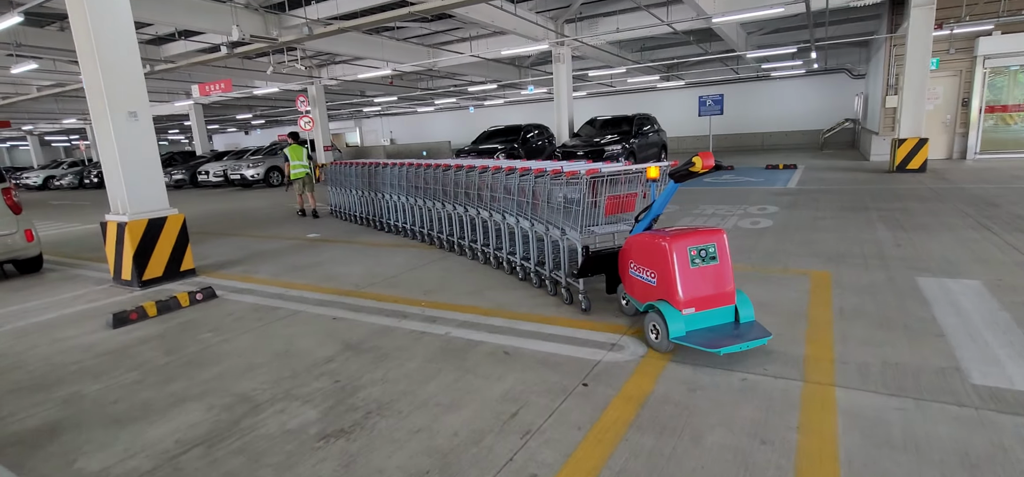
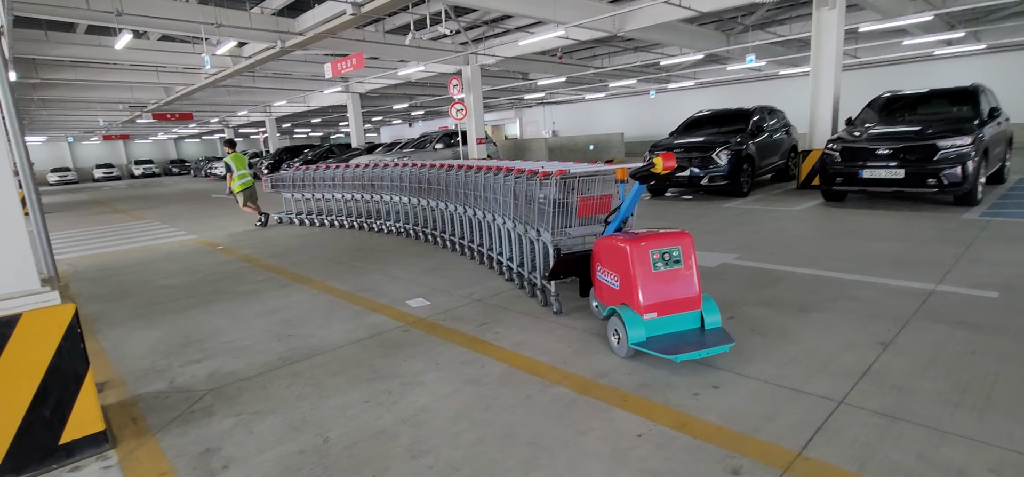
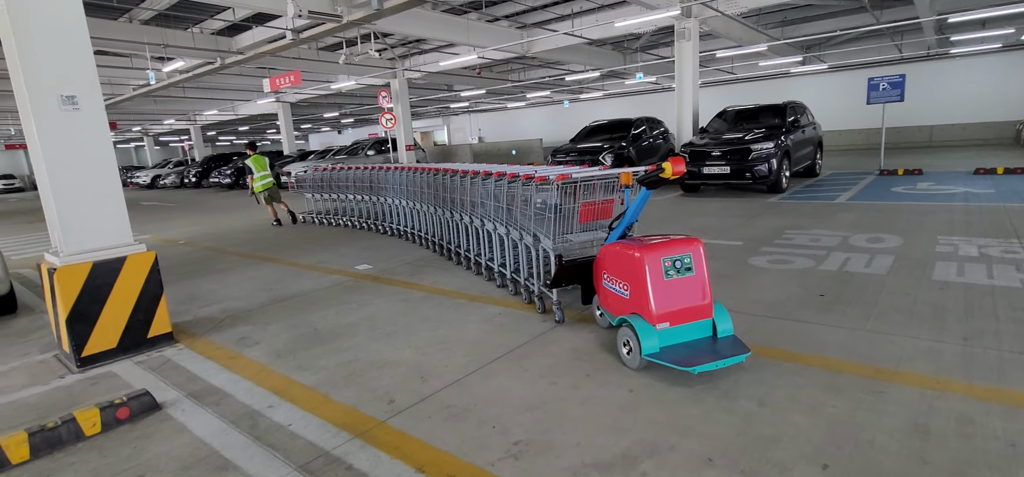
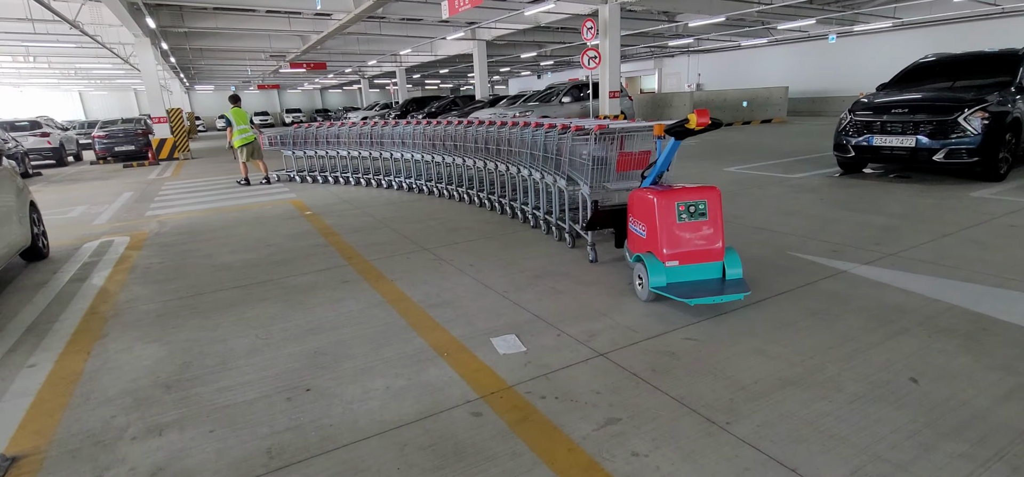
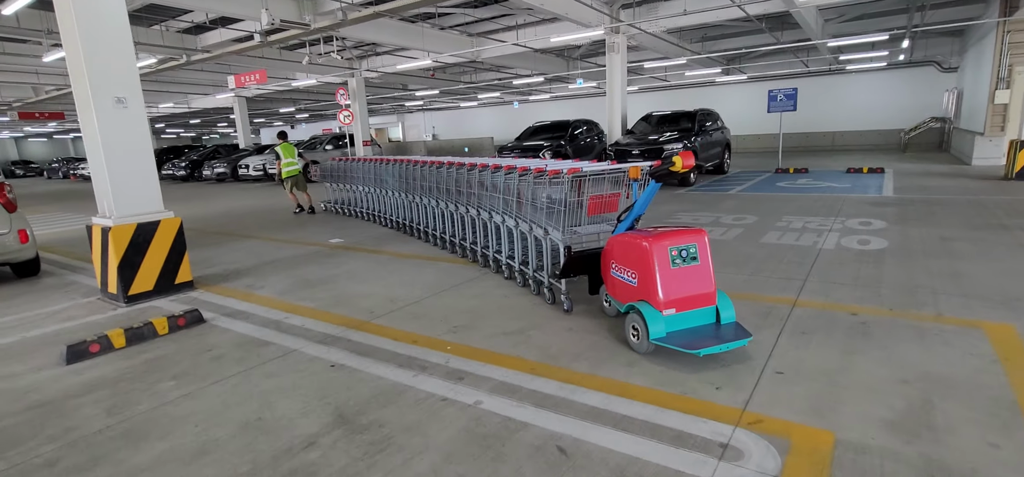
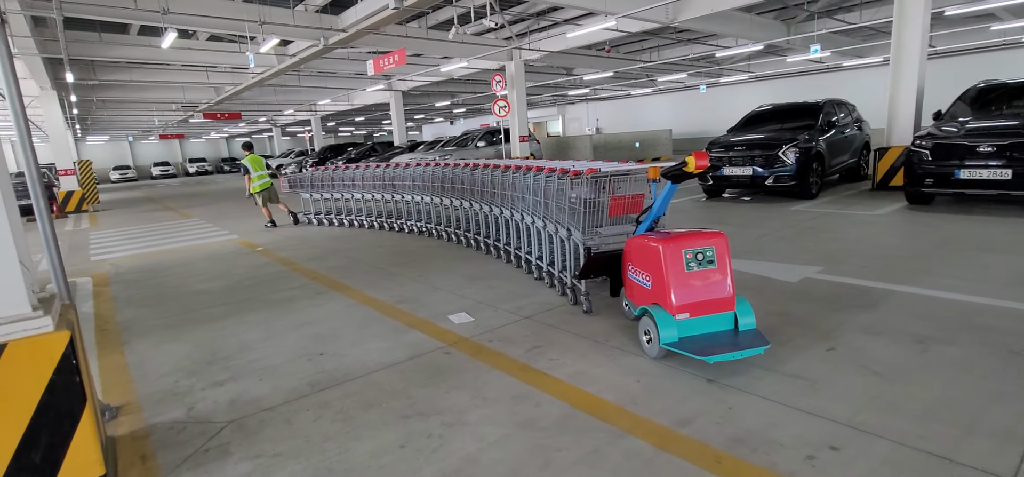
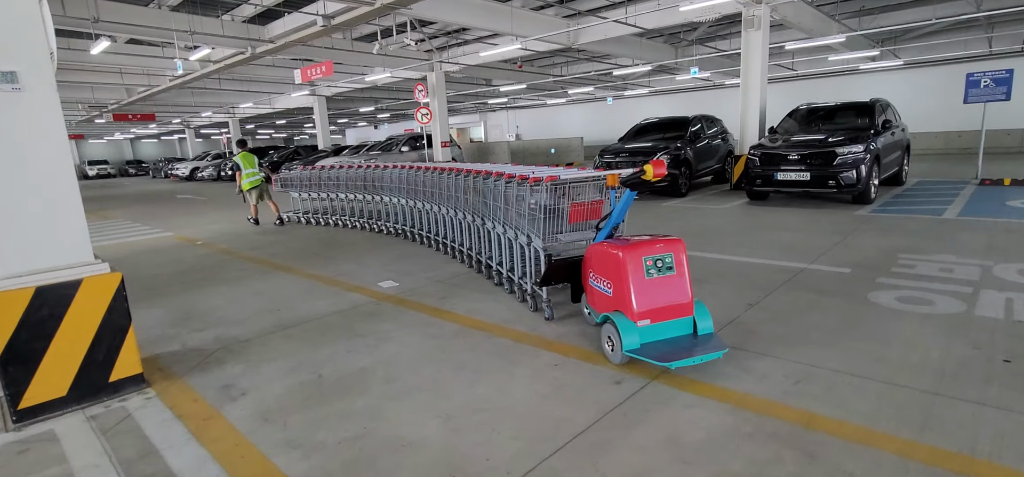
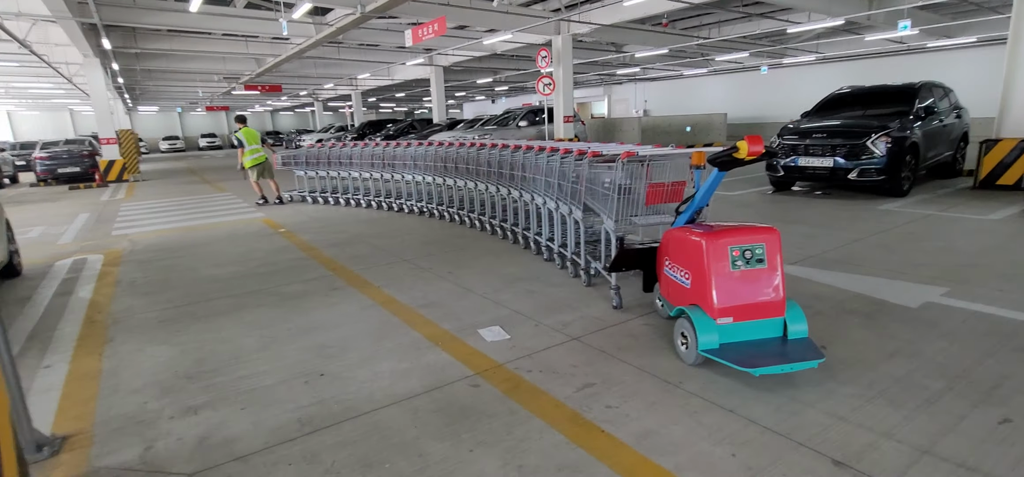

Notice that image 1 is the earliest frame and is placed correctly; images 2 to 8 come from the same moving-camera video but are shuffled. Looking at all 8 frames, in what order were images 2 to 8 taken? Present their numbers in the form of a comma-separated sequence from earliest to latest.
5, 3, 7, 2, 6, 8, 4
